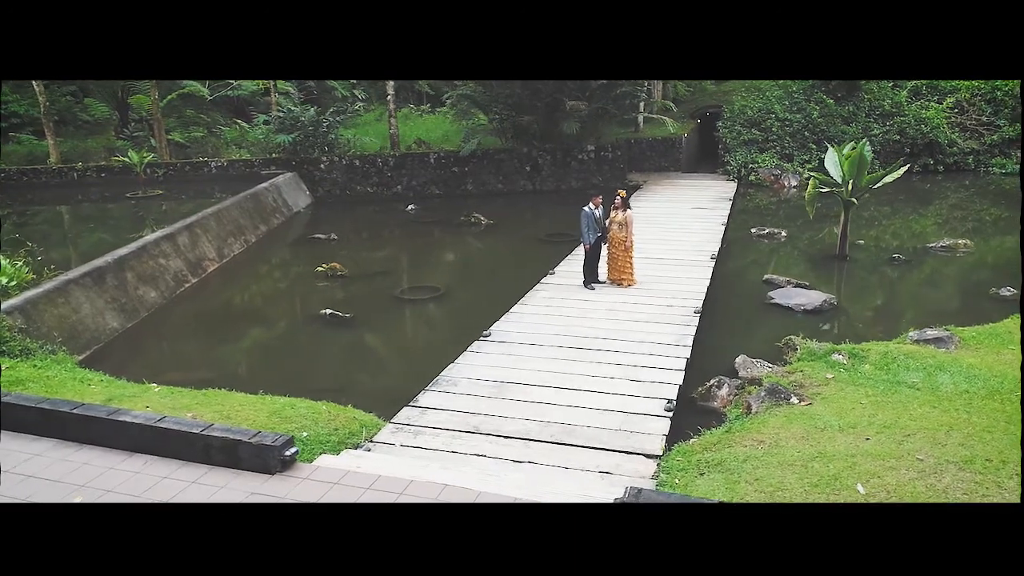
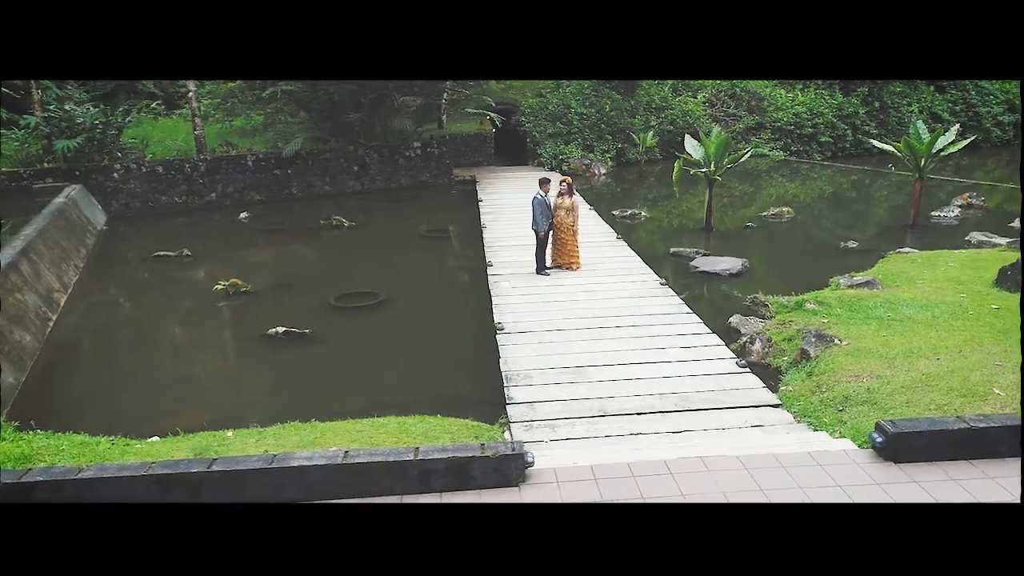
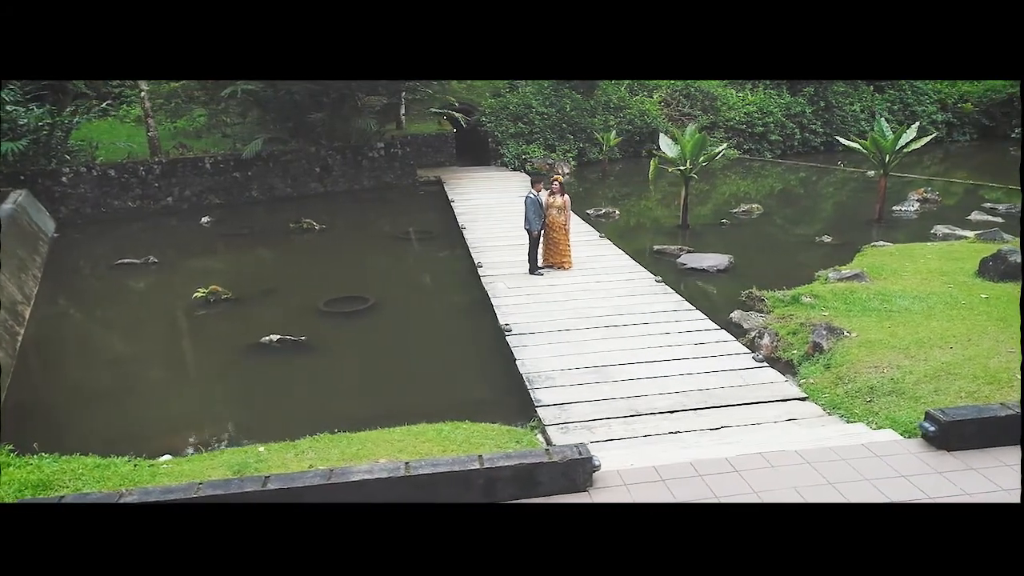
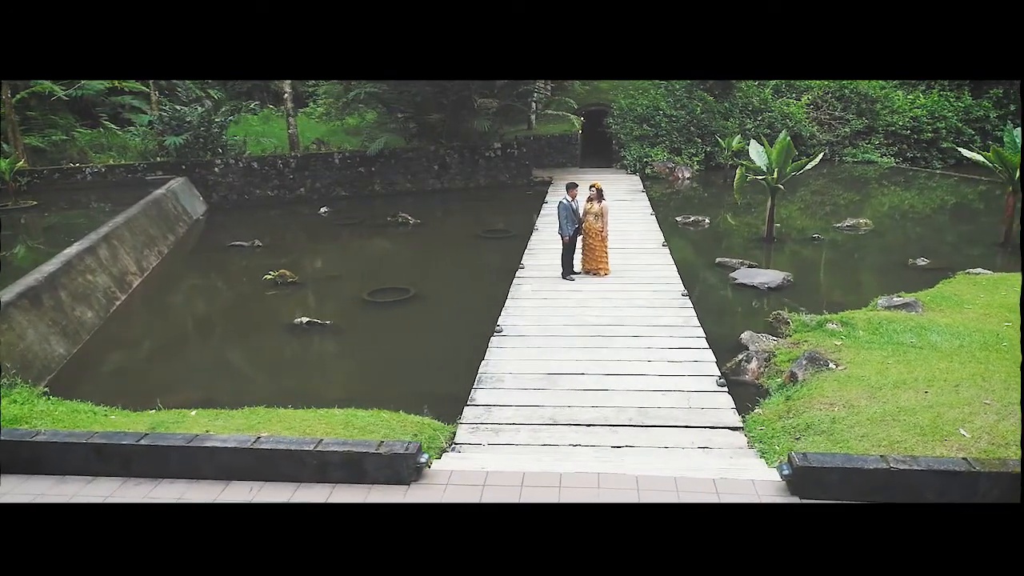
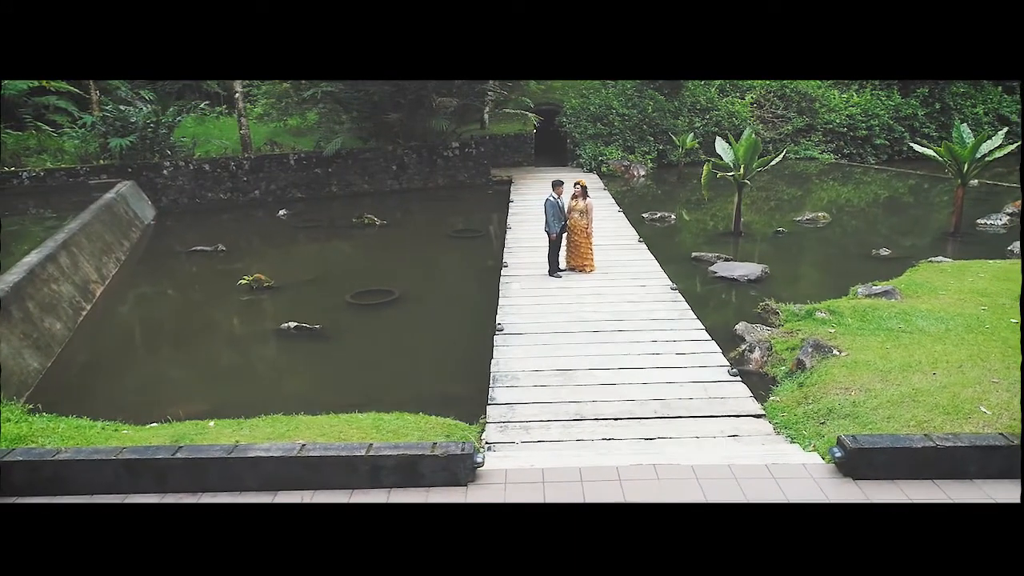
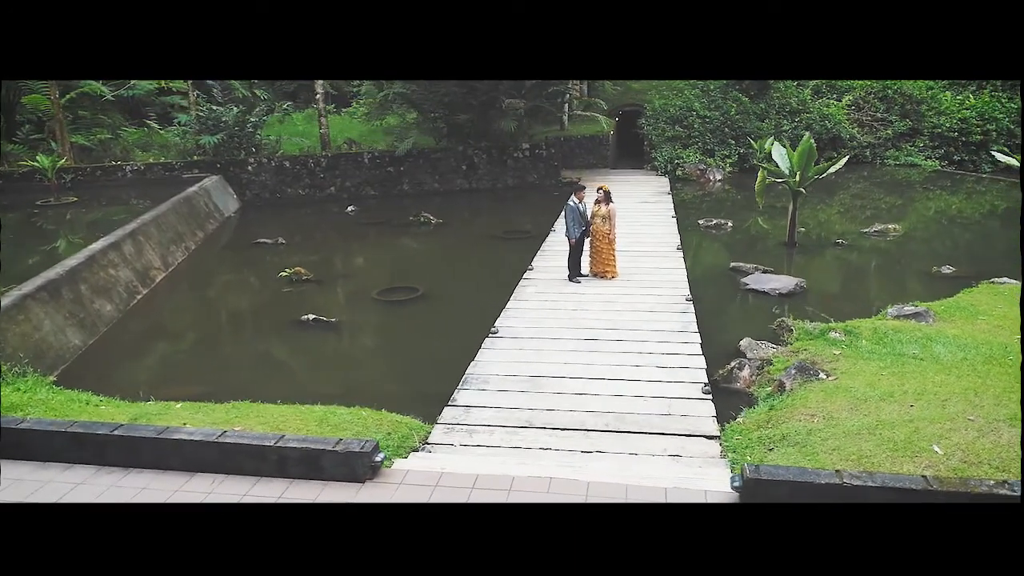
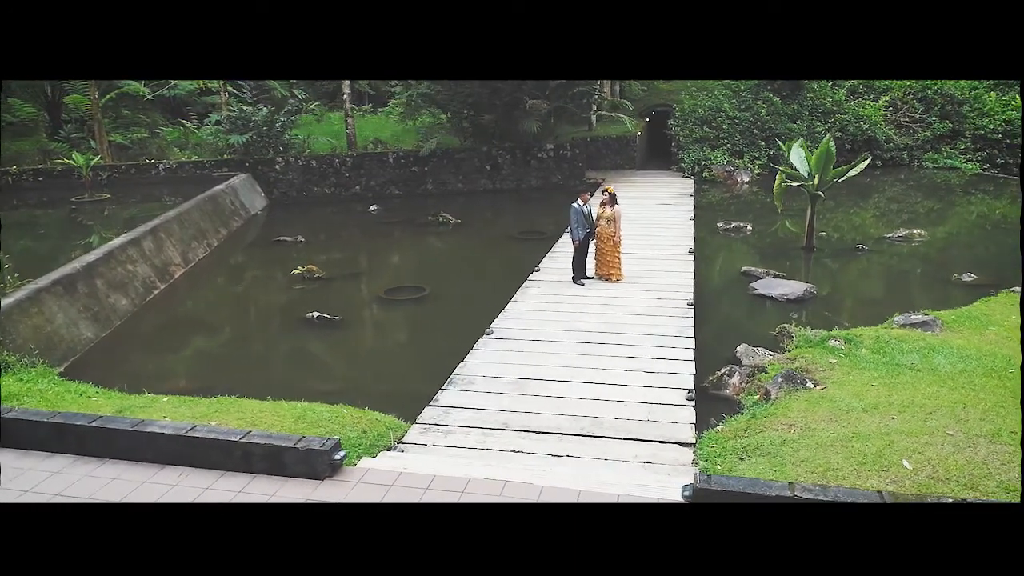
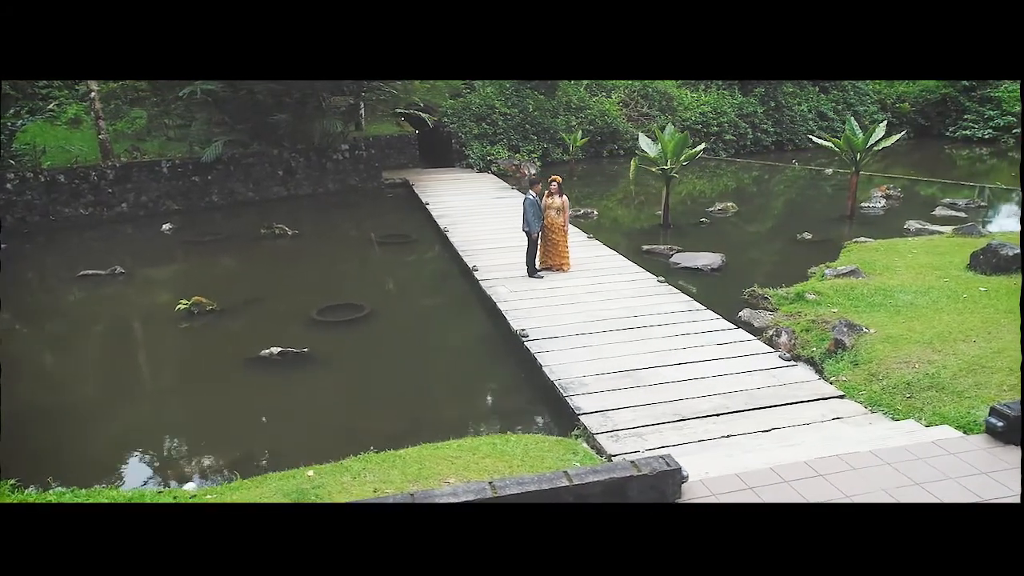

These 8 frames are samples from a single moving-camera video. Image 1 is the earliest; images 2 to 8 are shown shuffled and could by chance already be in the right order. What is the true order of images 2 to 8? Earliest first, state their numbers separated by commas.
7, 6, 4, 5, 2, 3, 8
